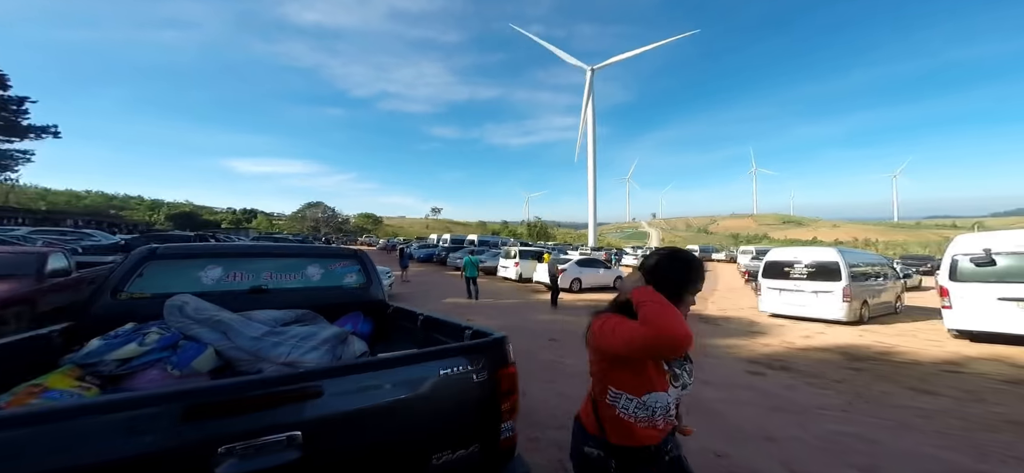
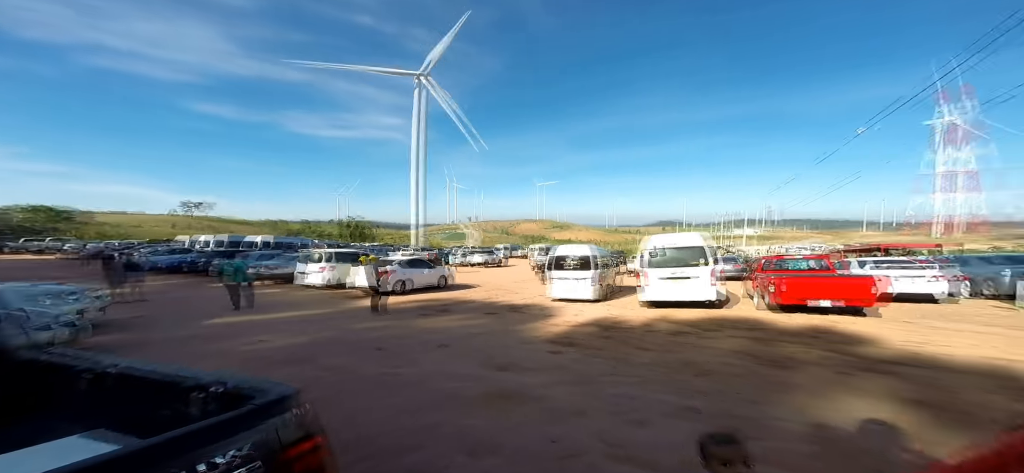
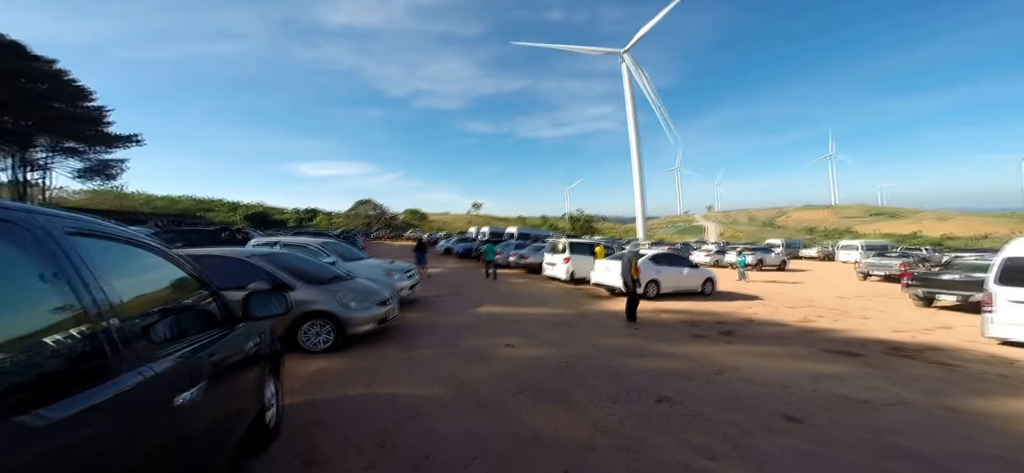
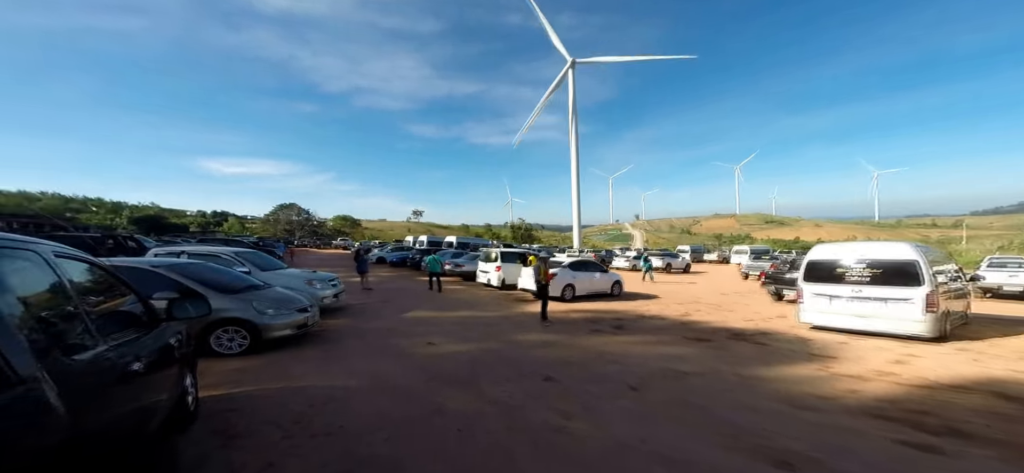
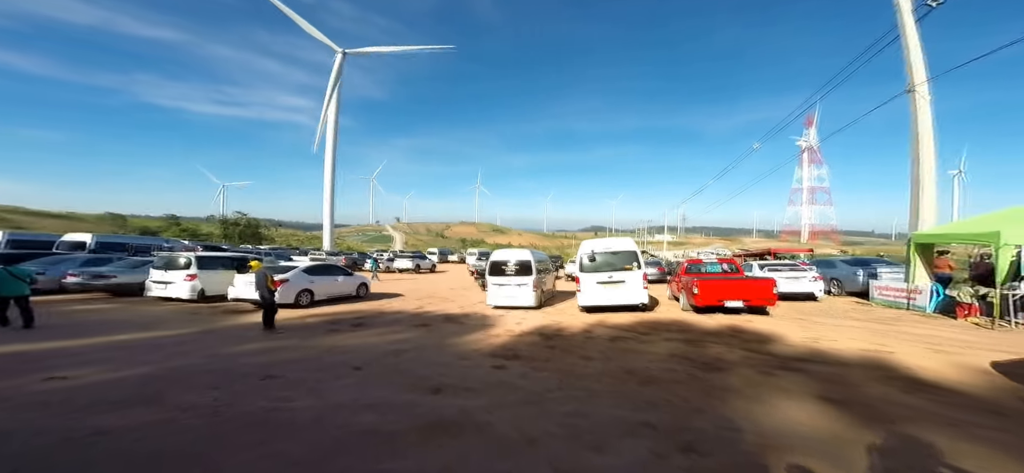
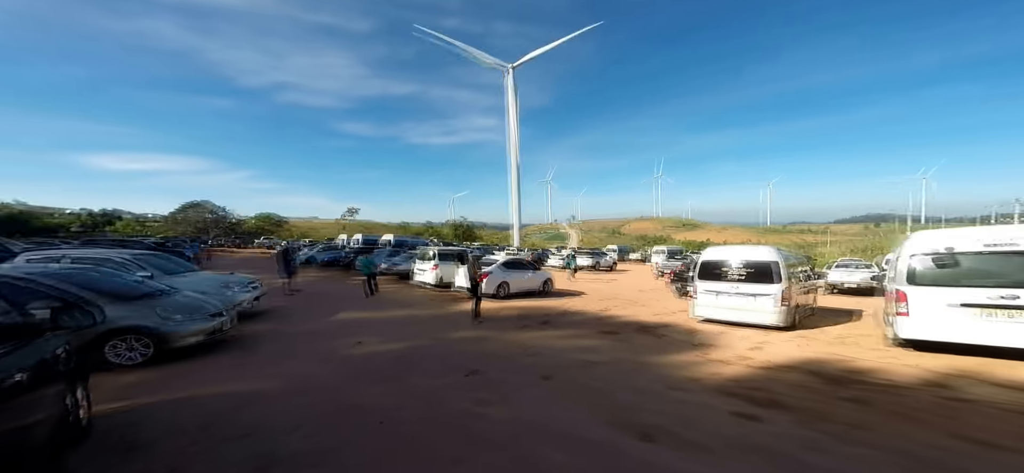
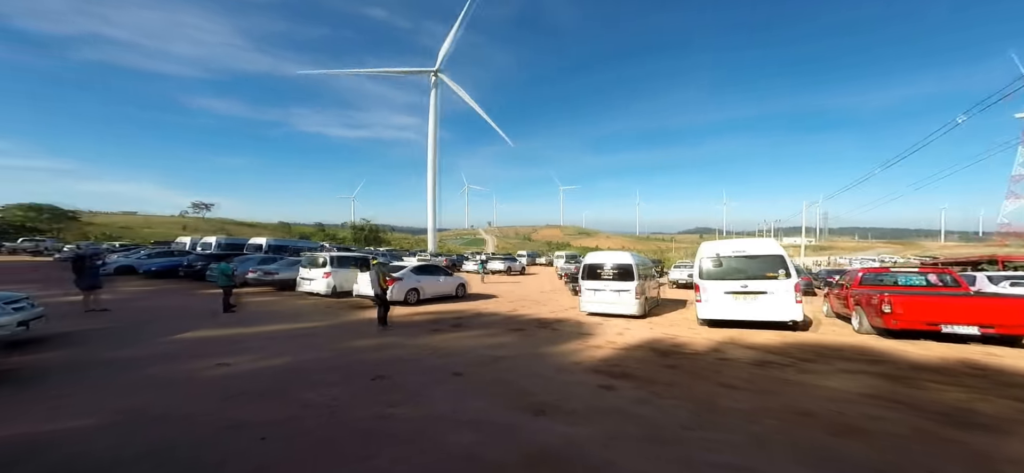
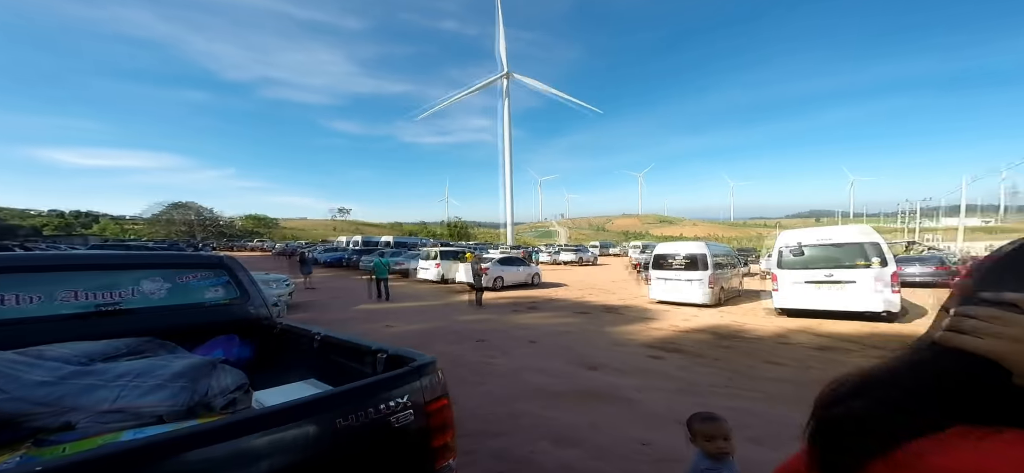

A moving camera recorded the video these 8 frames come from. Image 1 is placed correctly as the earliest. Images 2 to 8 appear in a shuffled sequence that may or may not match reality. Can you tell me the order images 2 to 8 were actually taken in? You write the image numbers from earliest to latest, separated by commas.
8, 2, 5, 7, 6, 4, 3
